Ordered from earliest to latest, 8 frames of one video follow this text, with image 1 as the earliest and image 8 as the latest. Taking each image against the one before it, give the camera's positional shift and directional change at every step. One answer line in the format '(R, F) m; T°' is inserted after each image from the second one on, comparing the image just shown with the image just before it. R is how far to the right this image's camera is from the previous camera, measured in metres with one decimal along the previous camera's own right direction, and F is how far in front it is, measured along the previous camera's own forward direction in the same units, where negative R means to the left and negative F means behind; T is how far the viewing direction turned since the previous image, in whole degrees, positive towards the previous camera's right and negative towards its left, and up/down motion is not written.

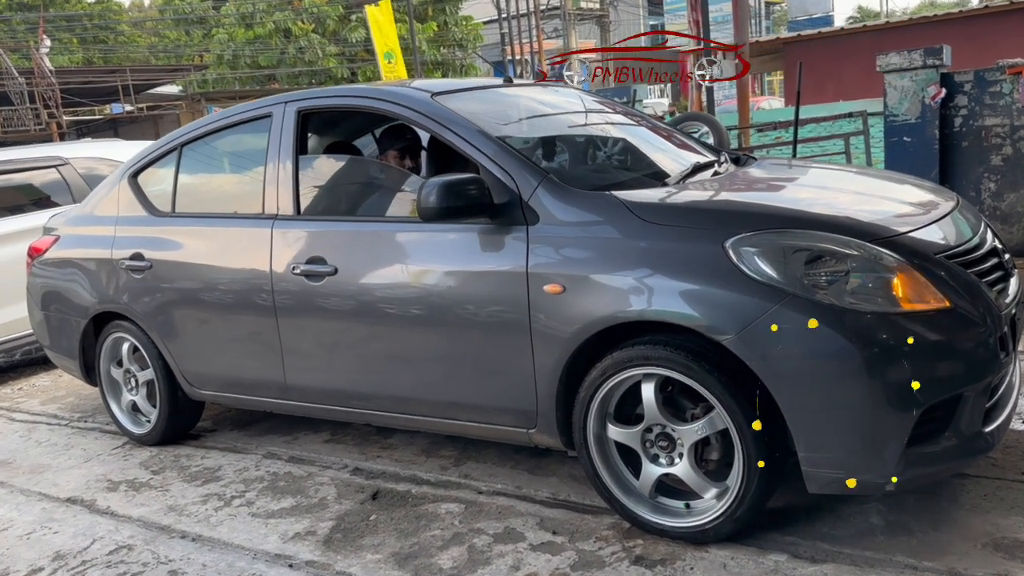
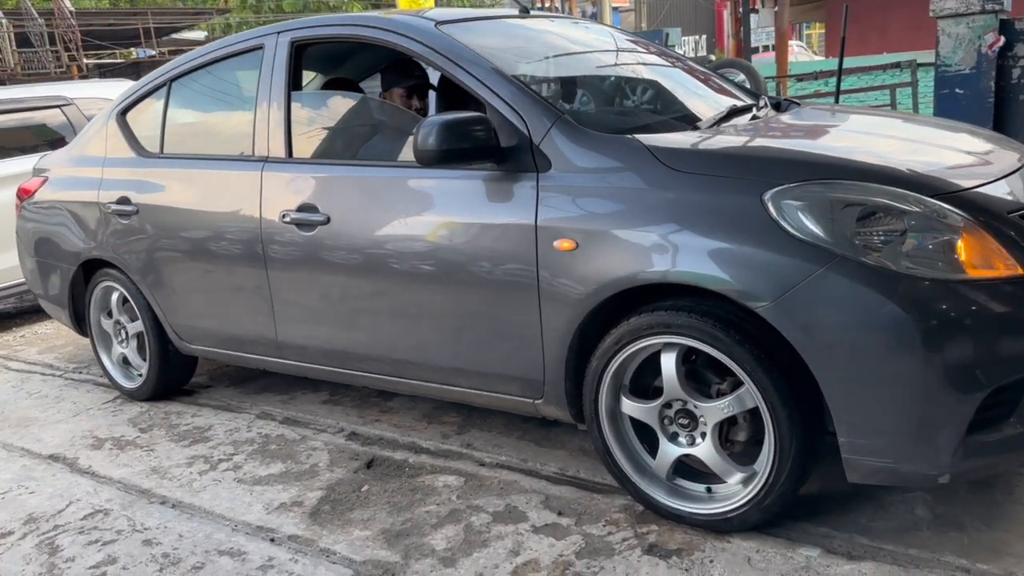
(+0.1, +0.3) m; -2°
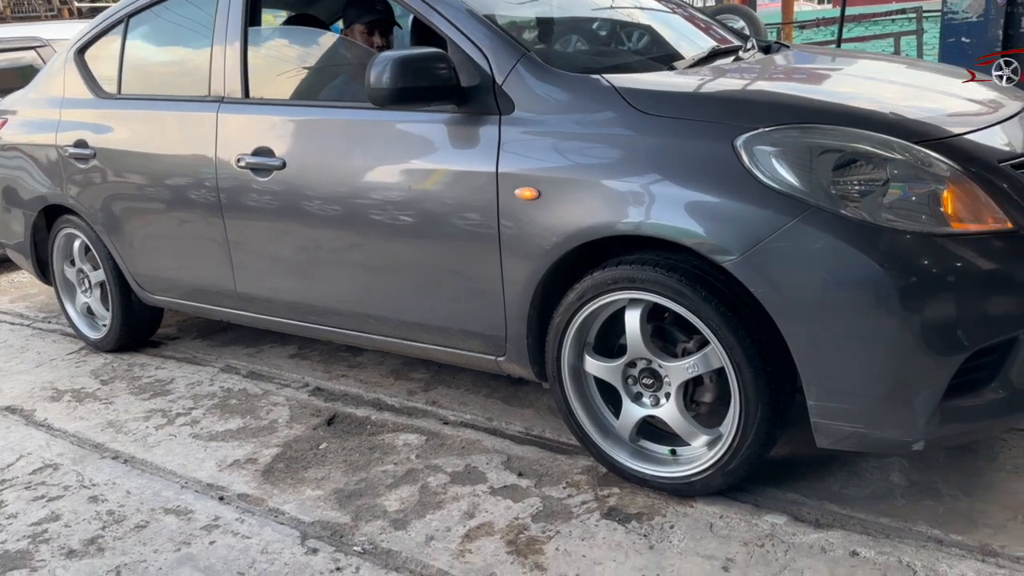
(+0.1, +0.2) m; 0°
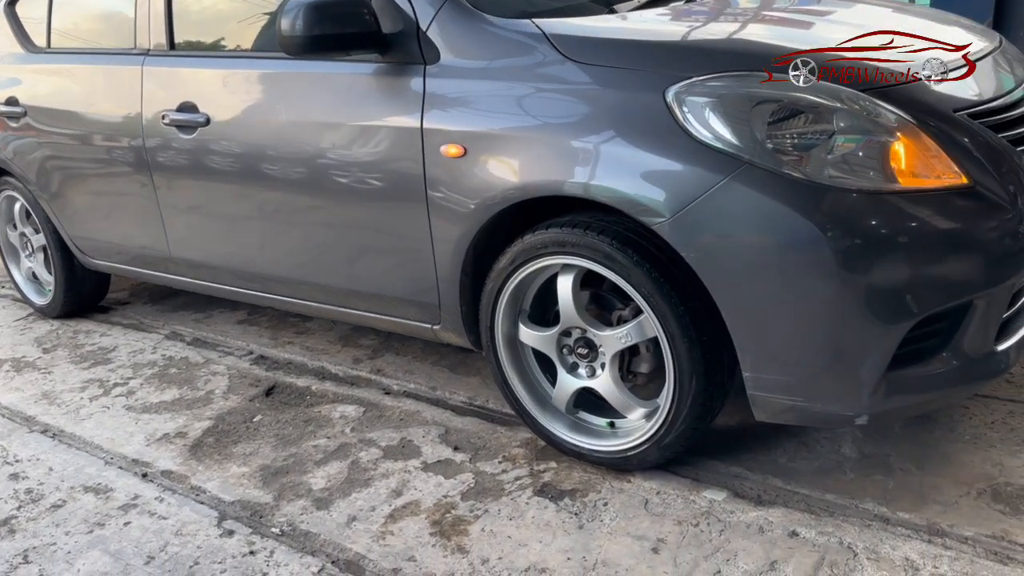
(+0.2, +0.2) m; 0°
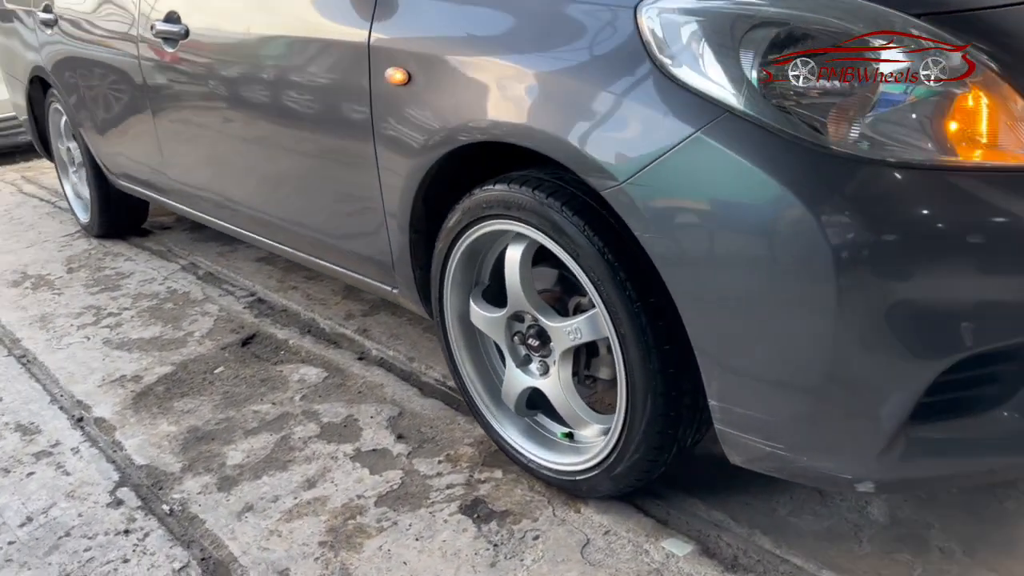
(+0.5, +0.5) m; -10°
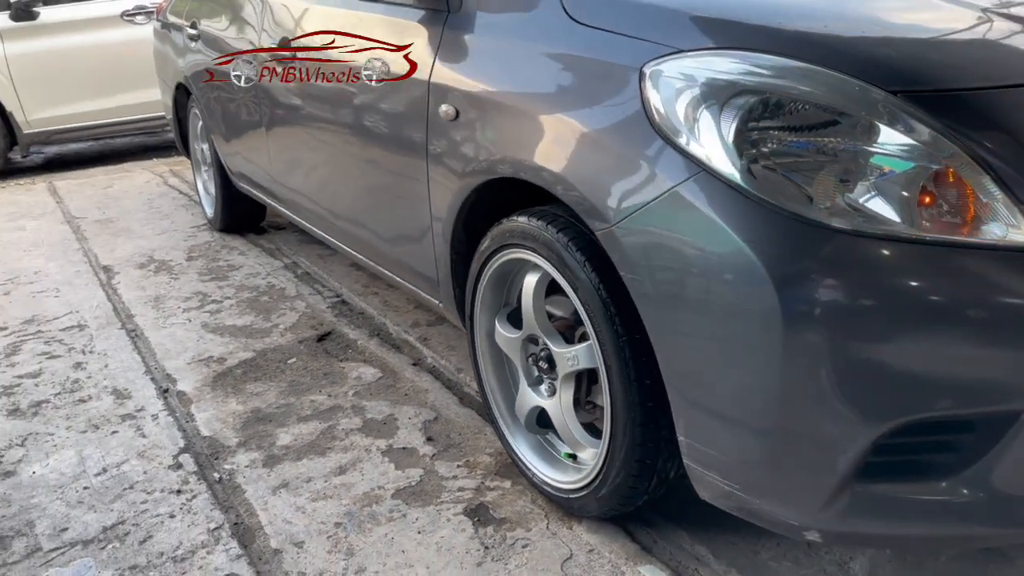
(+0.3, -0.1) m; -9°
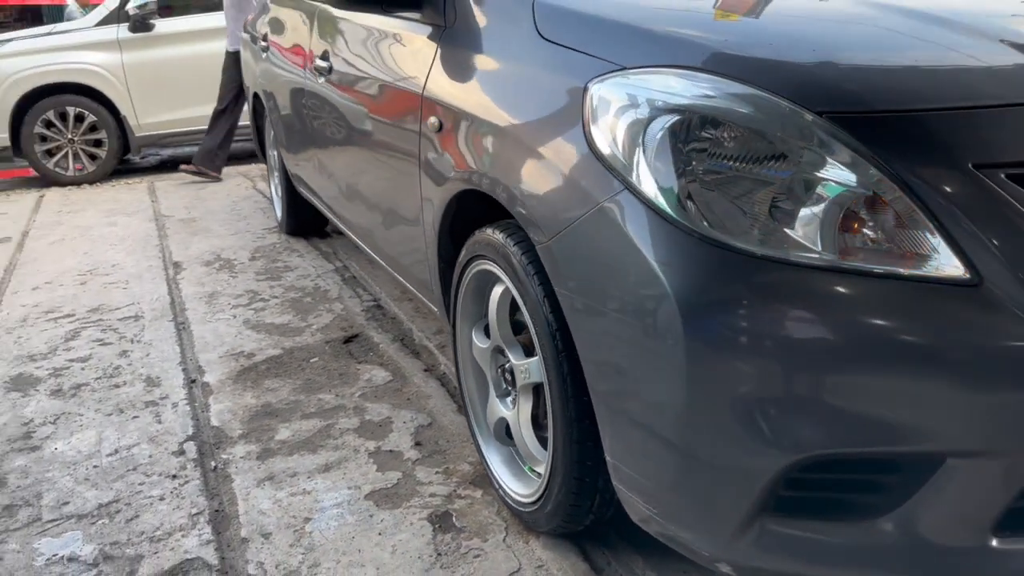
(+0.4, 0.0) m; -8°
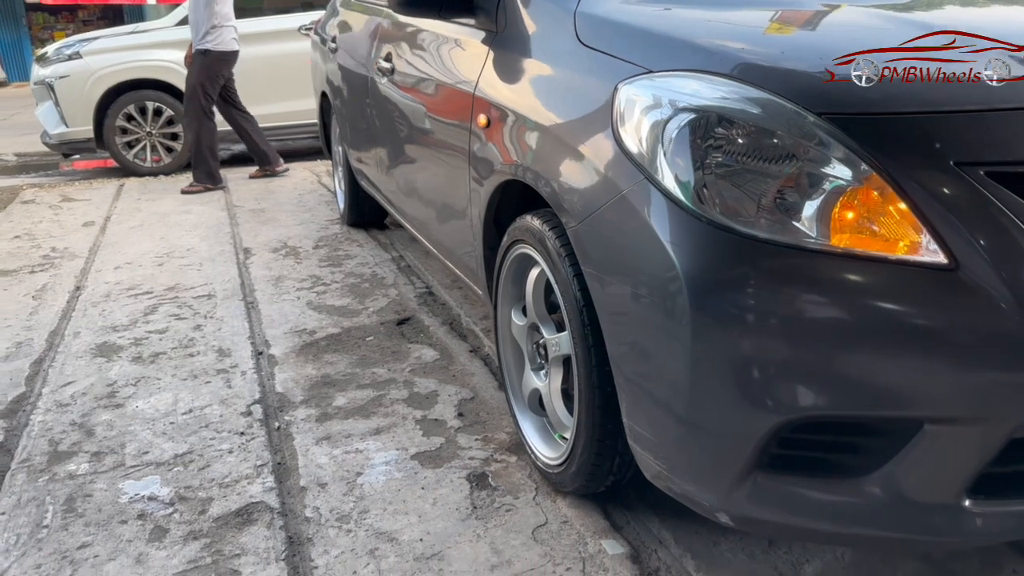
(+0.1, -0.2) m; -4°
